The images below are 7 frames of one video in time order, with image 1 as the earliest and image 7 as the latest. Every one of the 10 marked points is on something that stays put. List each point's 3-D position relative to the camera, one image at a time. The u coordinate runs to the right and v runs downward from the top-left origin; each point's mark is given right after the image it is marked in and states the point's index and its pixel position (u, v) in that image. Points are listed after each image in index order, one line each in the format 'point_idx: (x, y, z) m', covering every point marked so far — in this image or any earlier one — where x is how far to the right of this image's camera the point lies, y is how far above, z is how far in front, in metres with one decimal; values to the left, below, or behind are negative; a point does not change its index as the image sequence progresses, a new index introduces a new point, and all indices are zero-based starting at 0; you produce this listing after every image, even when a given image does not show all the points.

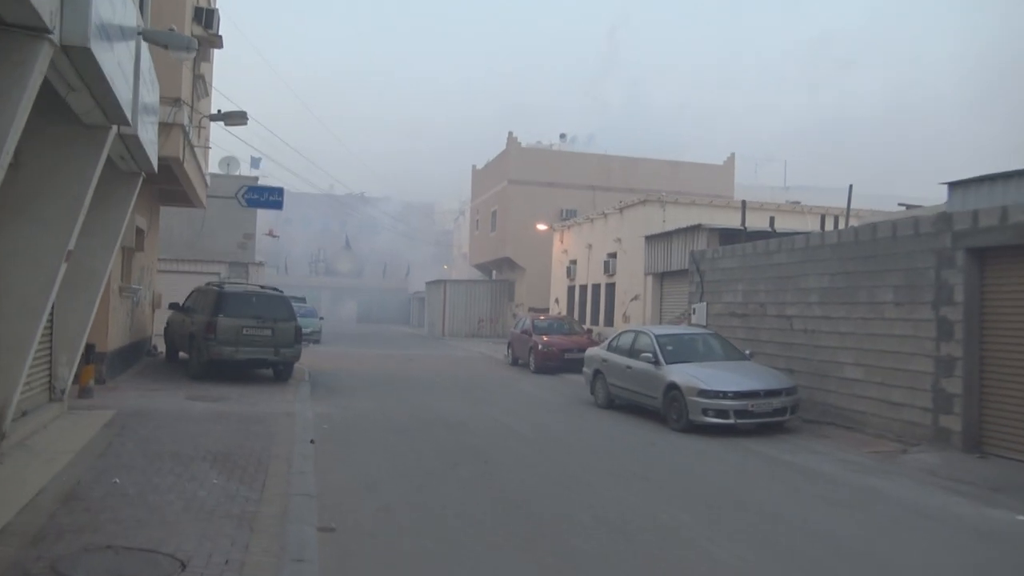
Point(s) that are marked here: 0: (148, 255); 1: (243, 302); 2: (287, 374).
0: (-8.1, +0.7, +18.9) m
1: (-5.2, -0.3, +16.2) m
2: (-4.5, -1.7, +16.8) m
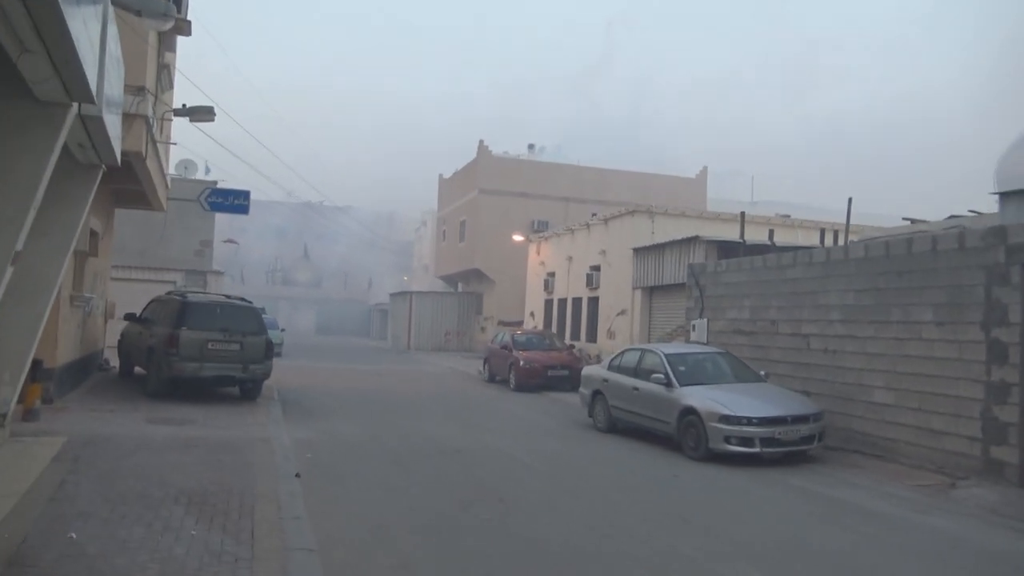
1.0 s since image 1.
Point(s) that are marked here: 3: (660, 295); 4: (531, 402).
0: (-8.4, +0.6, +17.3) m
1: (-5.3, -0.5, +14.8) m
2: (-4.7, -1.9, +15.4) m
3: (+3.4, -0.2, +19.7) m
4: (+0.4, -2.5, +19.0) m
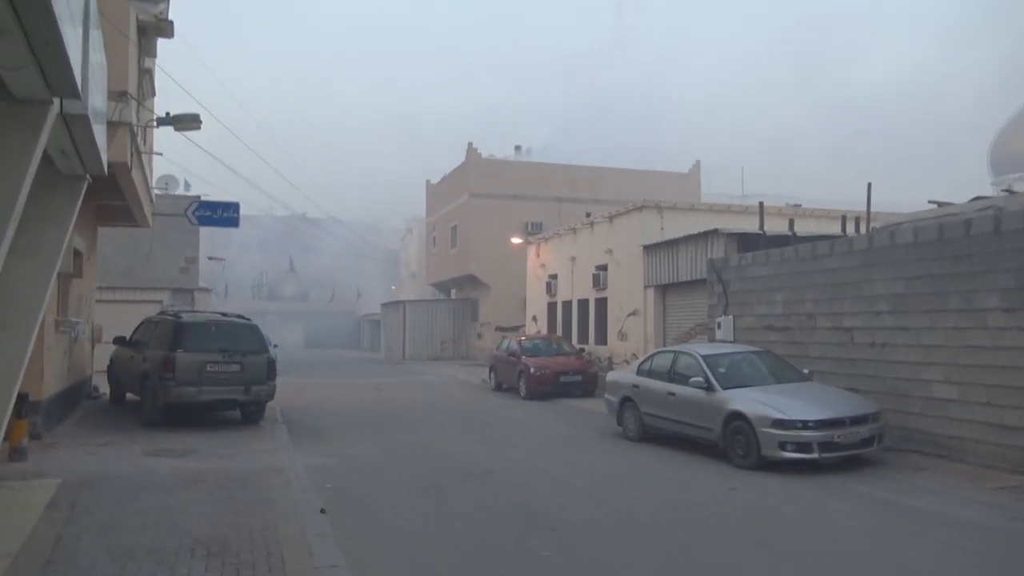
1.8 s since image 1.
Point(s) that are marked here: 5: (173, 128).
0: (-8.2, +0.1, +16.3) m
1: (-5.0, -0.7, +13.8) m
2: (-4.3, -2.2, +14.4) m
3: (+3.6, -0.1, +18.9) m
4: (+0.7, -2.6, +18.1) m
5: (-6.1, +2.9, +15.3) m
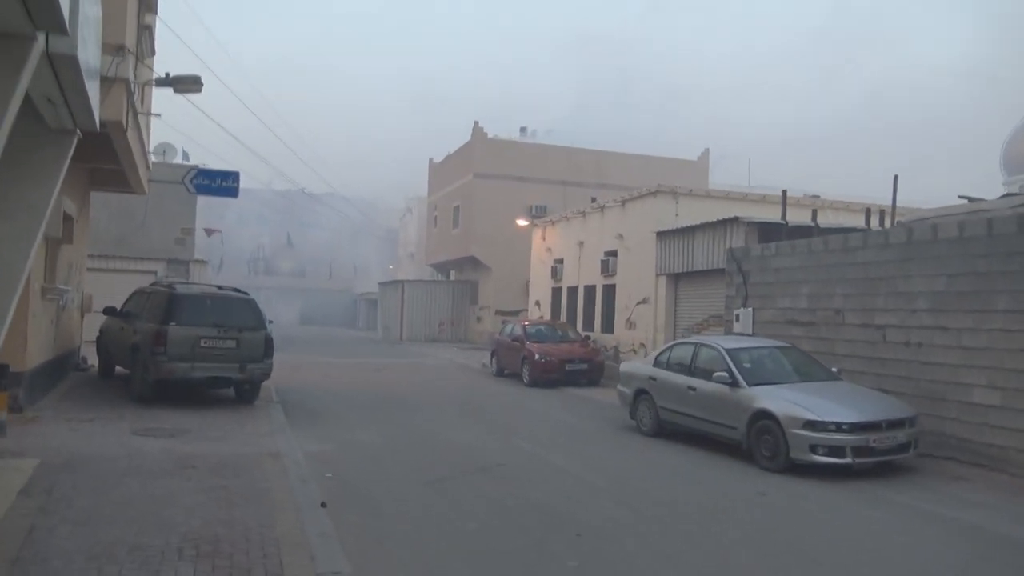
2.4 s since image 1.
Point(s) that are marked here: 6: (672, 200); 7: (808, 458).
0: (-8.0, +0.7, +15.6) m
1: (-4.8, -0.3, +13.1) m
2: (-4.2, -1.7, +13.7) m
3: (+3.8, +0.1, +18.2) m
4: (+0.8, -2.3, +17.5) m
5: (-5.8, +3.4, +14.5) m
6: (+3.7, +2.0, +19.7) m
7: (+3.3, -1.9, +9.4) m
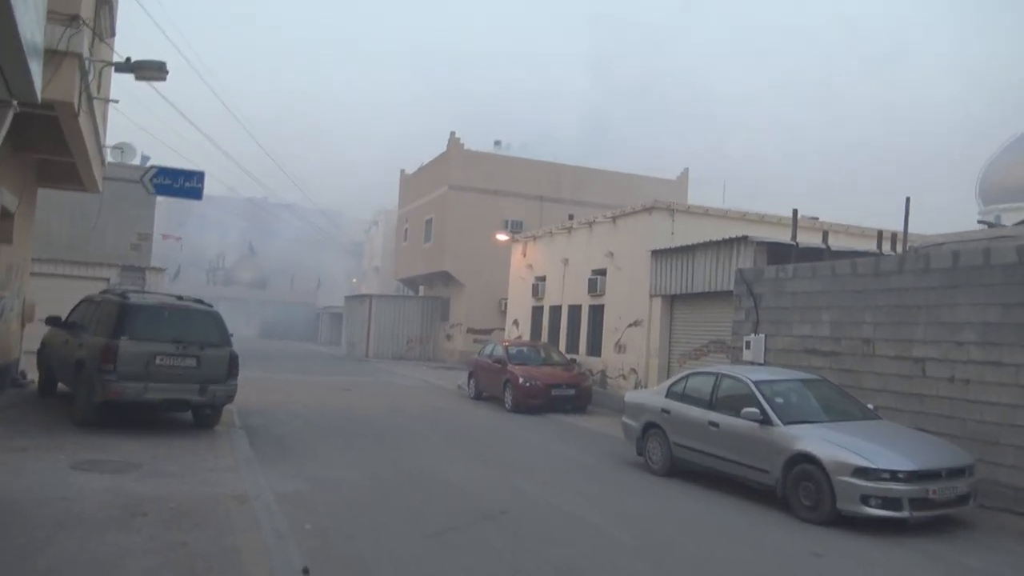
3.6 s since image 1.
0: (-8.1, +0.6, +13.9) m
1: (-4.9, -0.4, +11.6) m
2: (-4.3, -1.9, +12.2) m
3: (+3.5, -0.4, +17.1) m
4: (+0.5, -2.6, +16.2) m
5: (-5.8, +3.3, +13.1) m
6: (+3.4, +1.6, +18.6) m
7: (+3.4, -2.2, +8.3) m
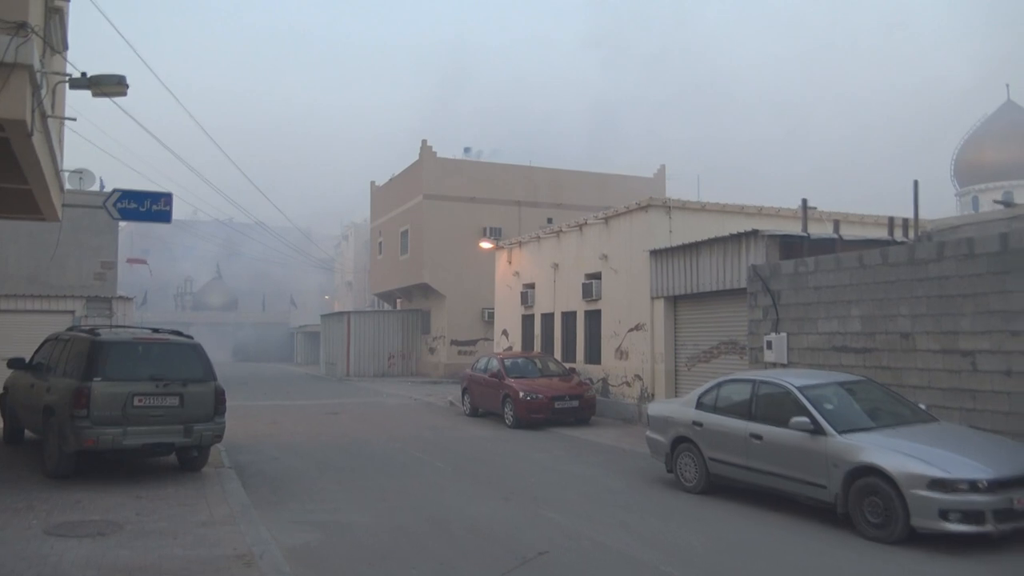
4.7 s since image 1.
0: (-8.1, 0.0, +12.7) m
1: (-4.7, -0.8, +10.5) m
2: (-4.1, -2.3, +11.1) m
3: (+3.5, -0.3, +16.3) m
4: (+0.6, -2.8, +15.3) m
5: (-5.9, +2.8, +11.9) m
6: (+3.2, +1.5, +17.8) m
7: (+3.7, -2.1, +7.4) m
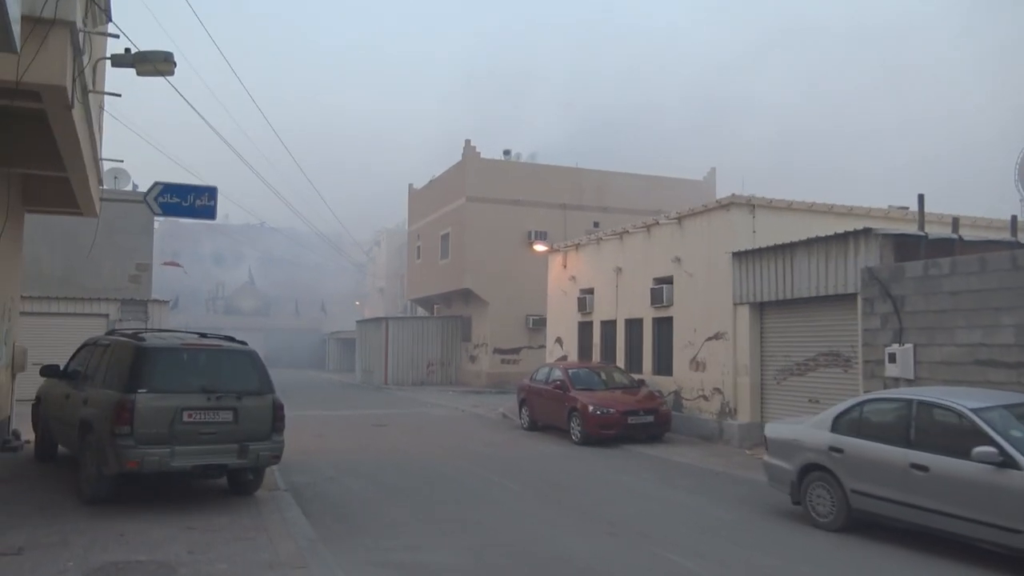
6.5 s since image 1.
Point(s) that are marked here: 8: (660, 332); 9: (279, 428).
0: (-6.9, 0.0, +11.5) m
1: (-3.6, -0.8, +9.2) m
2: (-3.0, -2.3, +9.8) m
3: (+4.7, -0.4, +14.8) m
4: (+1.8, -2.9, +13.8) m
5: (-4.7, +2.8, +10.7) m
6: (+4.5, +1.4, +16.3) m
7: (+4.7, -2.1, +5.9) m
8: (+3.2, -1.0, +18.5) m
9: (-2.7, -1.6, +9.7) m
